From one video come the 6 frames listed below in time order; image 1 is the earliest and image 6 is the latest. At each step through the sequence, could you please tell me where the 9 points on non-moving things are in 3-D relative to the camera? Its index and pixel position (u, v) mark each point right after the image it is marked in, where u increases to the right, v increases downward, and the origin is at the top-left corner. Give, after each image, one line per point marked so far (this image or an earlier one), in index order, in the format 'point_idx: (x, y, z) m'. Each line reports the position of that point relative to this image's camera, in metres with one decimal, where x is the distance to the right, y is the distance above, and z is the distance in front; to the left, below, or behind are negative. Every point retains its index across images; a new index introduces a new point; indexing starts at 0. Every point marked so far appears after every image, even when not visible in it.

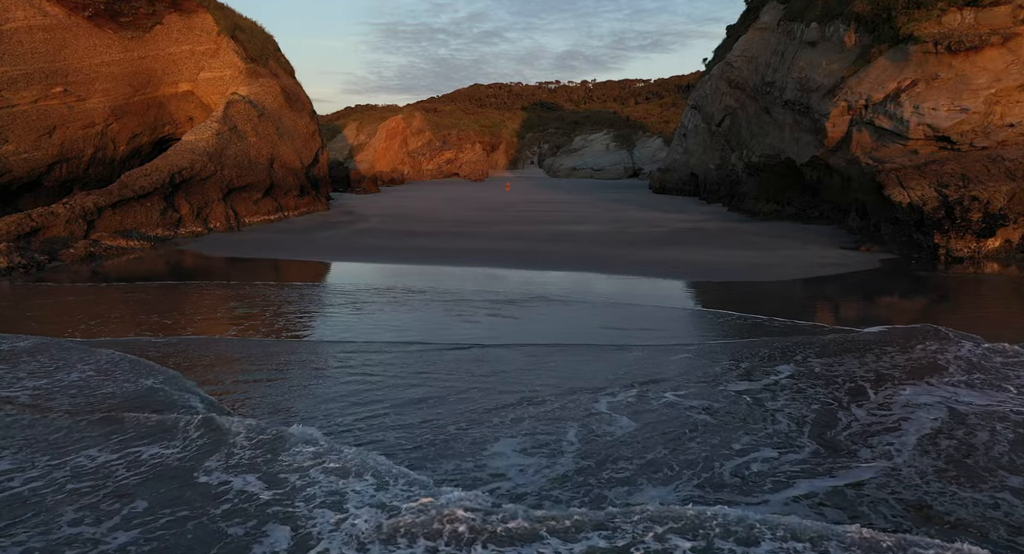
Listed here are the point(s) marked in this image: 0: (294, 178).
0: (-5.6, +2.5, +18.5) m
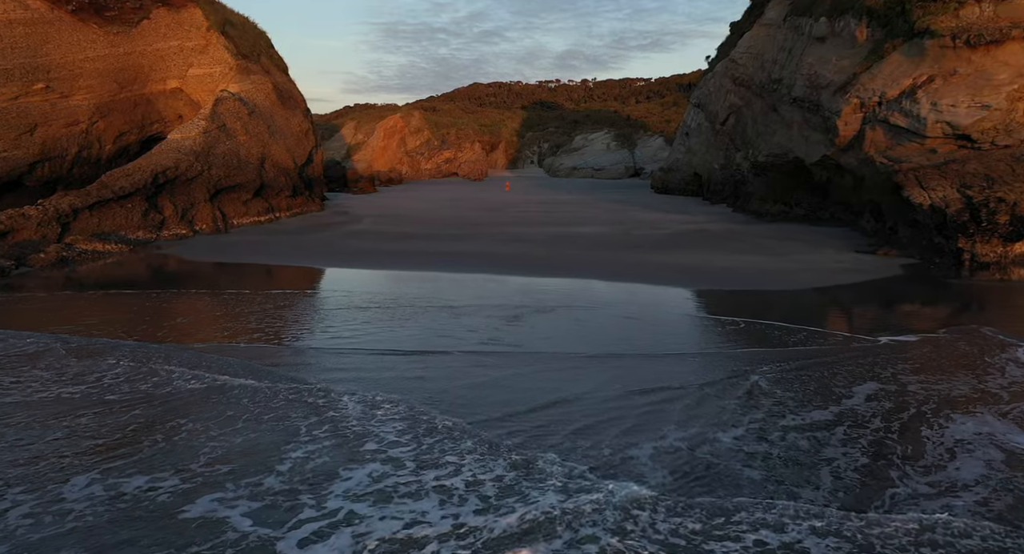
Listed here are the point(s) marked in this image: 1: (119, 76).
0: (-5.6, +2.5, +18.0) m
1: (-8.9, +4.6, +16.5) m
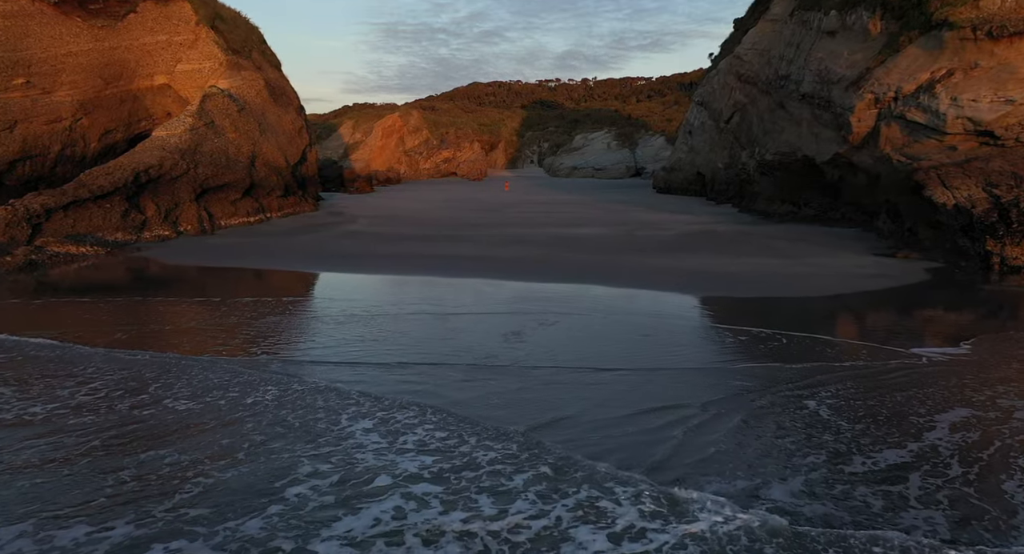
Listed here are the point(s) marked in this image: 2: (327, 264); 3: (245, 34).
0: (-5.6, +2.4, +17.4) m
1: (-9.0, +4.5, +15.9) m
2: (-3.1, +0.2, +12.1) m
3: (-7.3, +6.7, +19.9) m
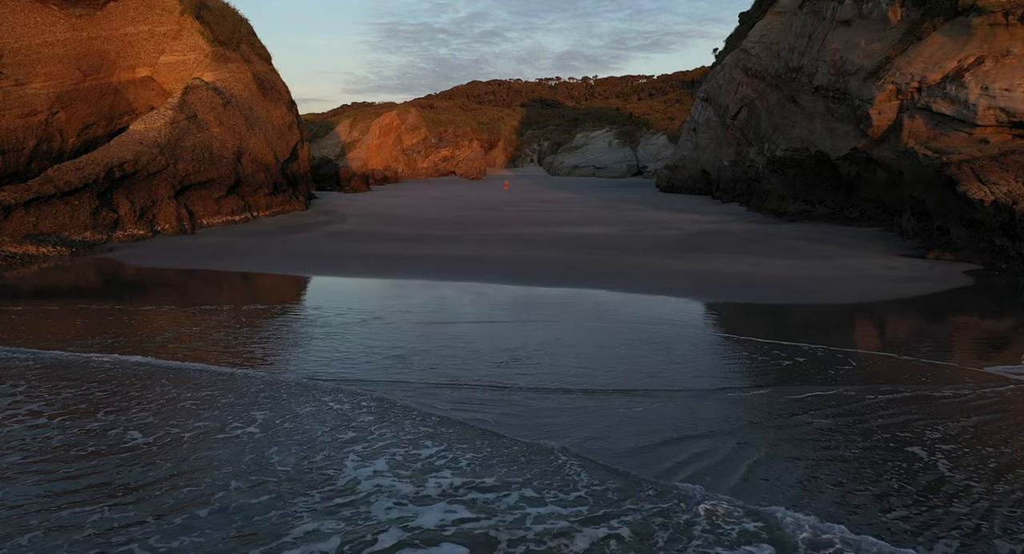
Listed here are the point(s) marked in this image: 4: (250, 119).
0: (-5.7, +2.4, +16.6) m
1: (-9.0, +4.5, +15.1) m
2: (-3.1, +0.2, +11.3) m
3: (-7.4, +6.6, +19.1) m
4: (-6.1, +3.7, +16.9) m
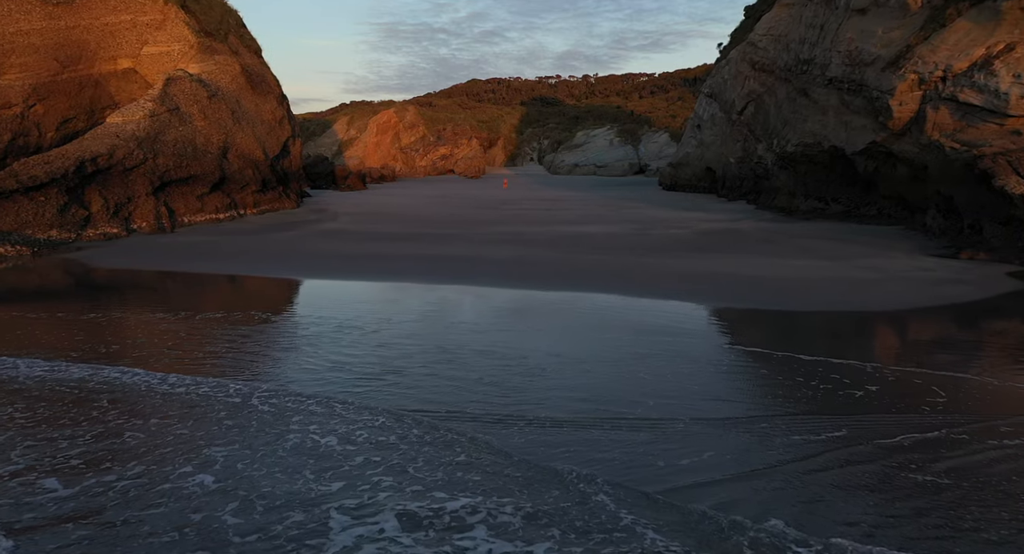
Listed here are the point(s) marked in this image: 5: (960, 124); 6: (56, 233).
0: (-5.7, +2.3, +15.9) m
1: (-9.0, +4.4, +14.4) m
2: (-3.1, +0.1, +10.6) m
3: (-7.4, +6.6, +18.4) m
4: (-6.1, +3.7, +16.1) m
5: (+6.4, +2.2, +10.4) m
6: (-6.9, +0.7, +11.1) m
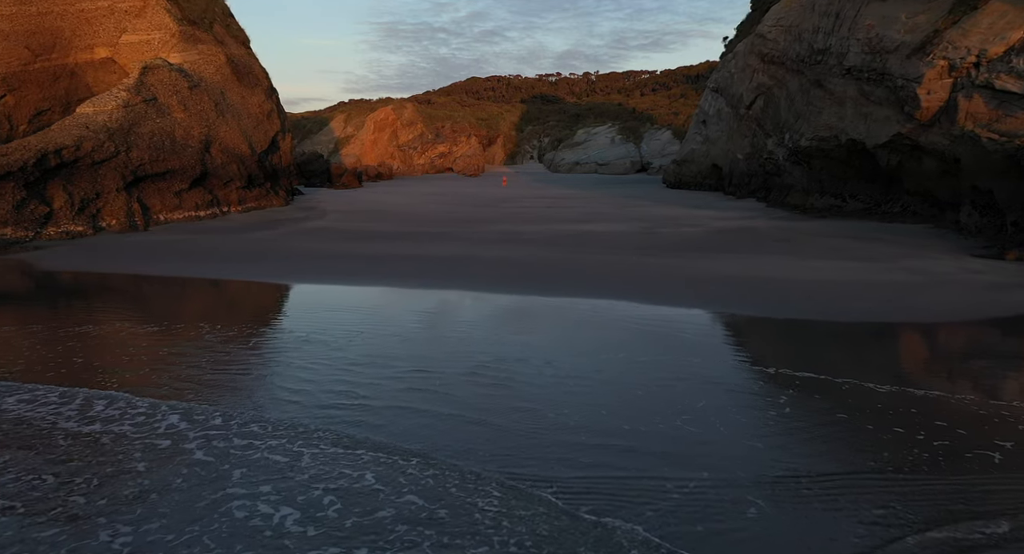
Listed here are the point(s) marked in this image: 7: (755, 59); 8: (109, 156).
0: (-5.7, +2.3, +15.1) m
1: (-9.0, +4.4, +13.6) m
2: (-3.2, +0.1, +9.8) m
3: (-7.4, +6.6, +17.6) m
4: (-6.1, +3.6, +15.3) m
5: (+6.4, +2.2, +9.6) m
6: (-6.9, +0.6, +10.3) m
7: (+6.5, +5.9, +19.5) m
8: (-6.5, +2.0, +11.7) m
